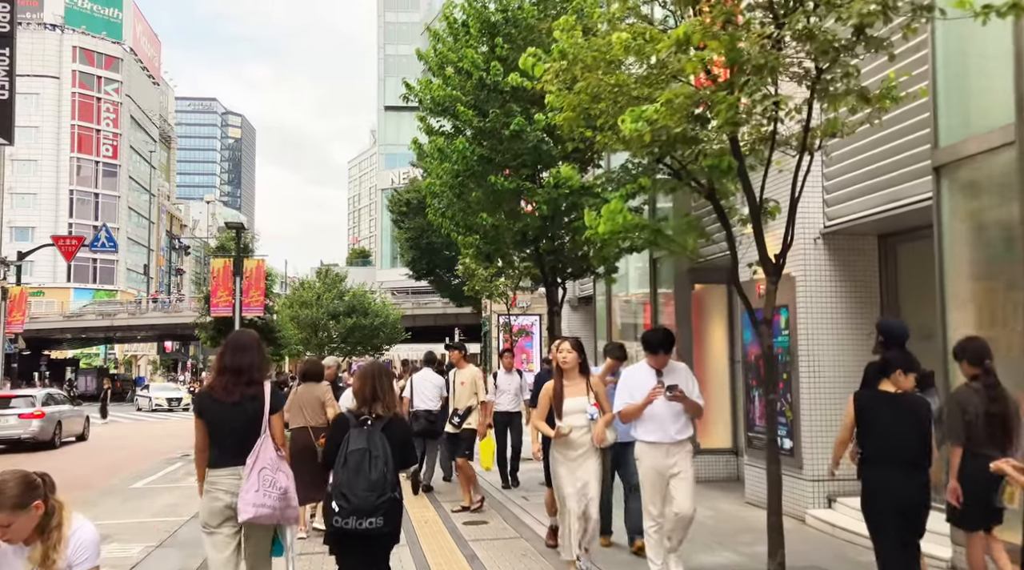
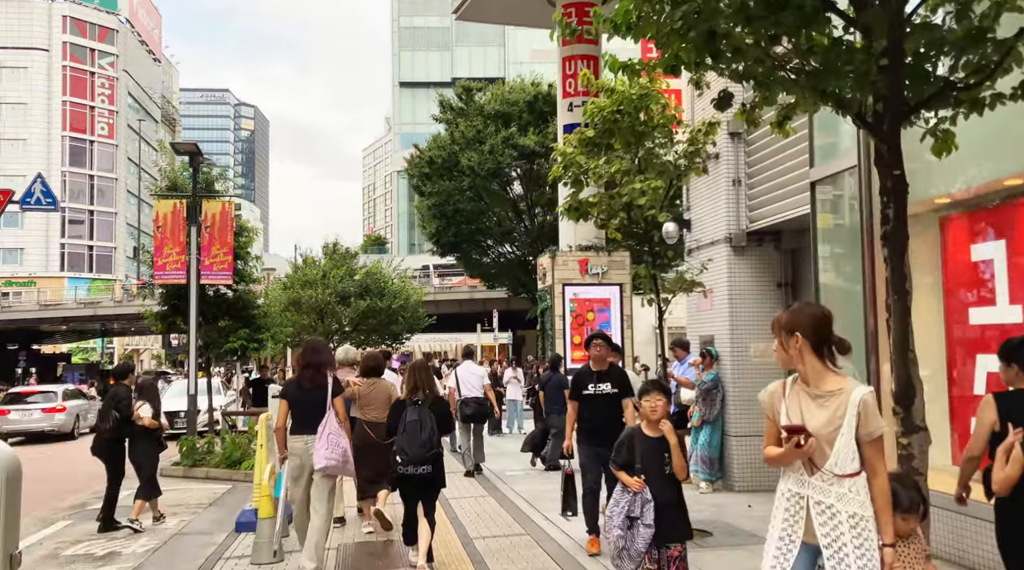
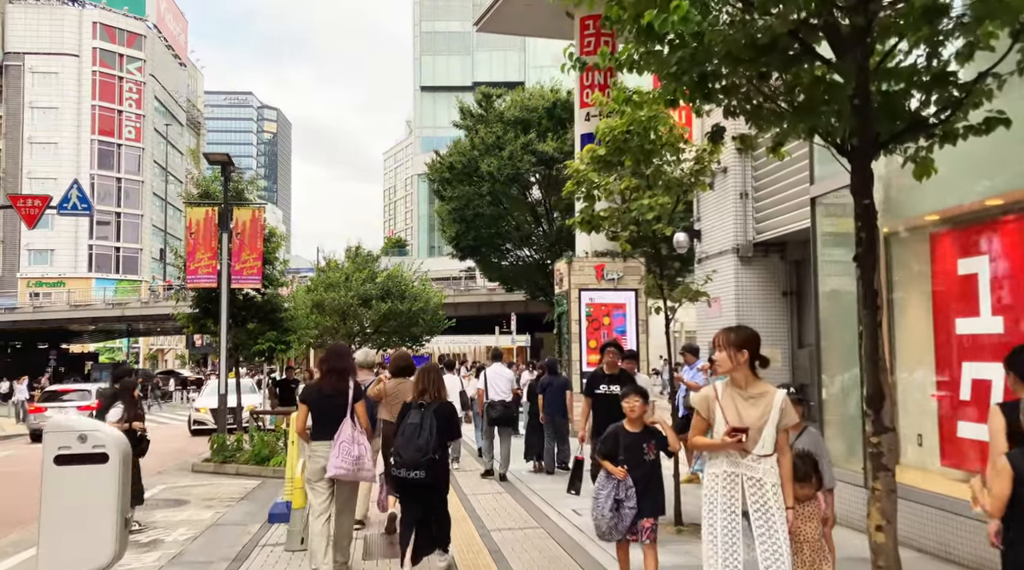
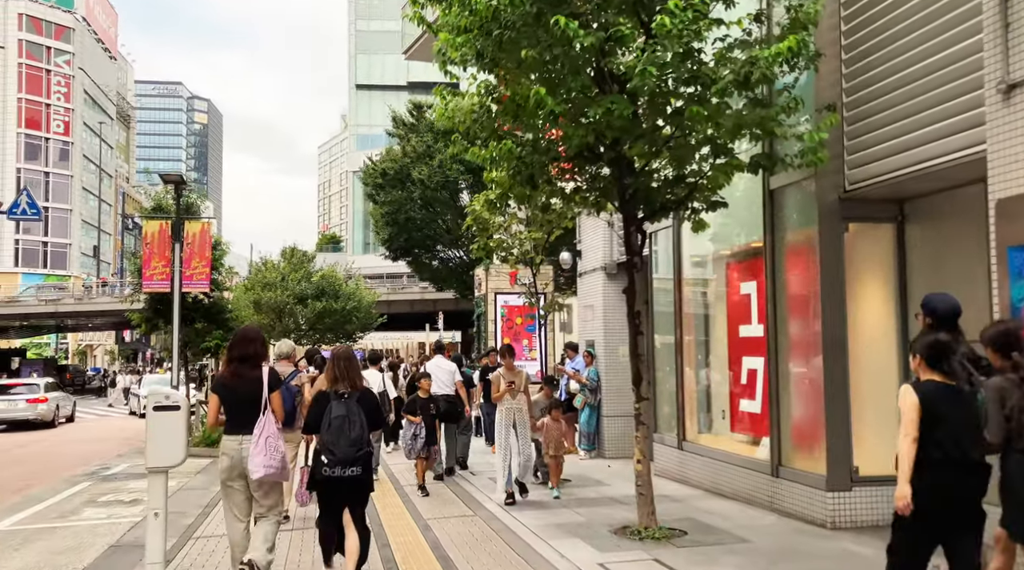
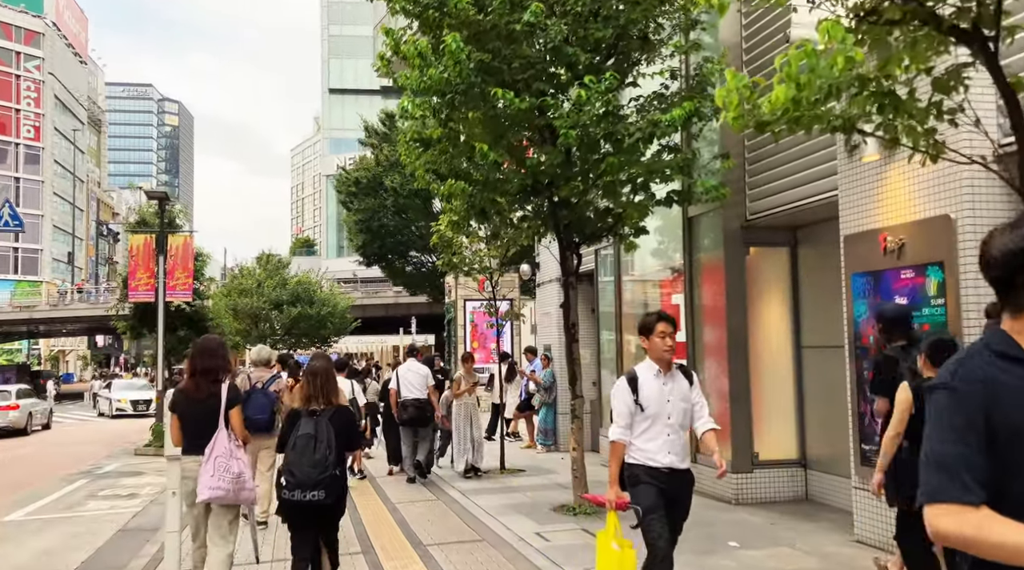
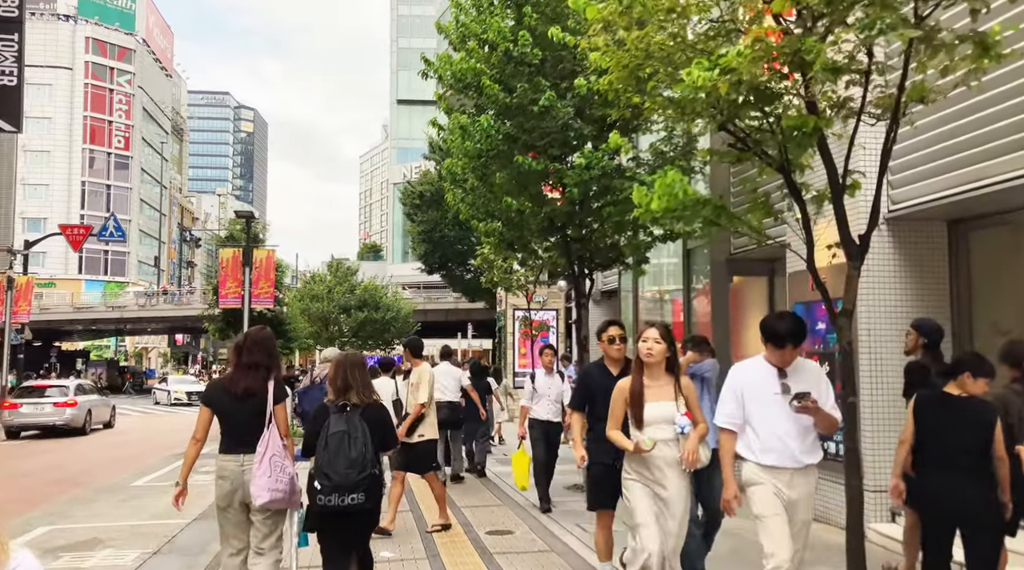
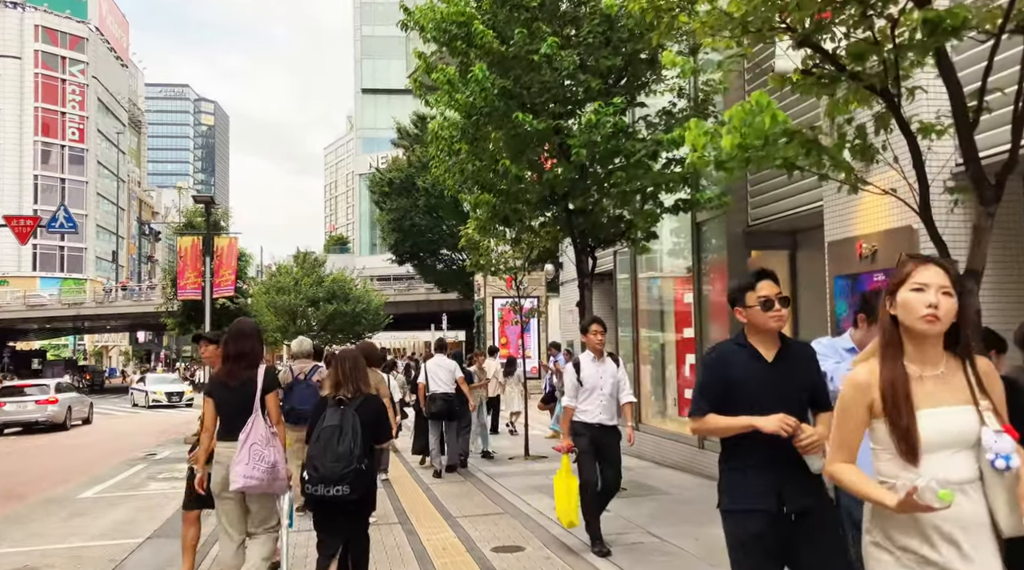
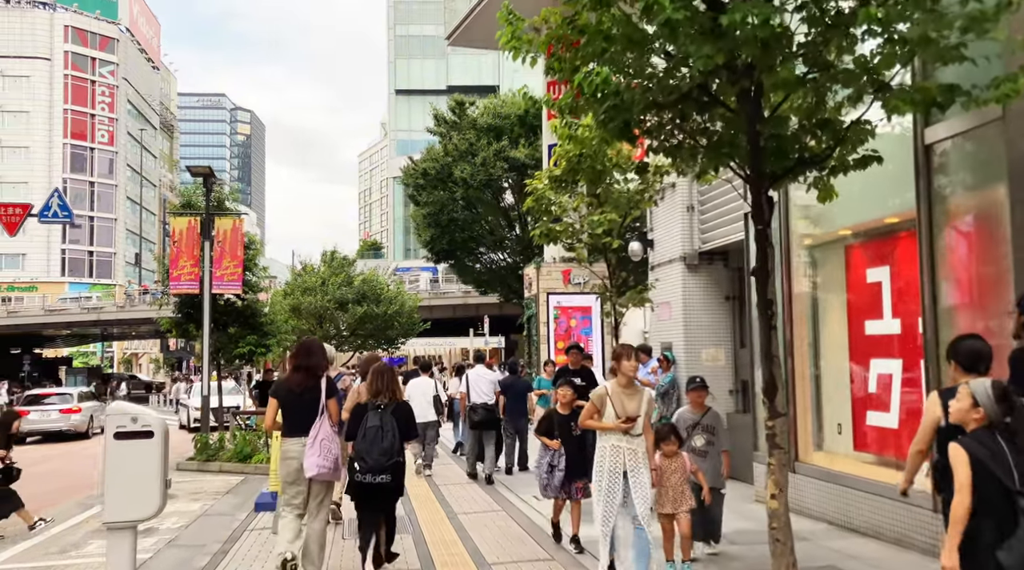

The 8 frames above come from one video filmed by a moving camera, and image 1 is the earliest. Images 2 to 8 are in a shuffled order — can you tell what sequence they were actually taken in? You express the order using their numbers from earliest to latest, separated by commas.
6, 7, 5, 4, 8, 3, 2
